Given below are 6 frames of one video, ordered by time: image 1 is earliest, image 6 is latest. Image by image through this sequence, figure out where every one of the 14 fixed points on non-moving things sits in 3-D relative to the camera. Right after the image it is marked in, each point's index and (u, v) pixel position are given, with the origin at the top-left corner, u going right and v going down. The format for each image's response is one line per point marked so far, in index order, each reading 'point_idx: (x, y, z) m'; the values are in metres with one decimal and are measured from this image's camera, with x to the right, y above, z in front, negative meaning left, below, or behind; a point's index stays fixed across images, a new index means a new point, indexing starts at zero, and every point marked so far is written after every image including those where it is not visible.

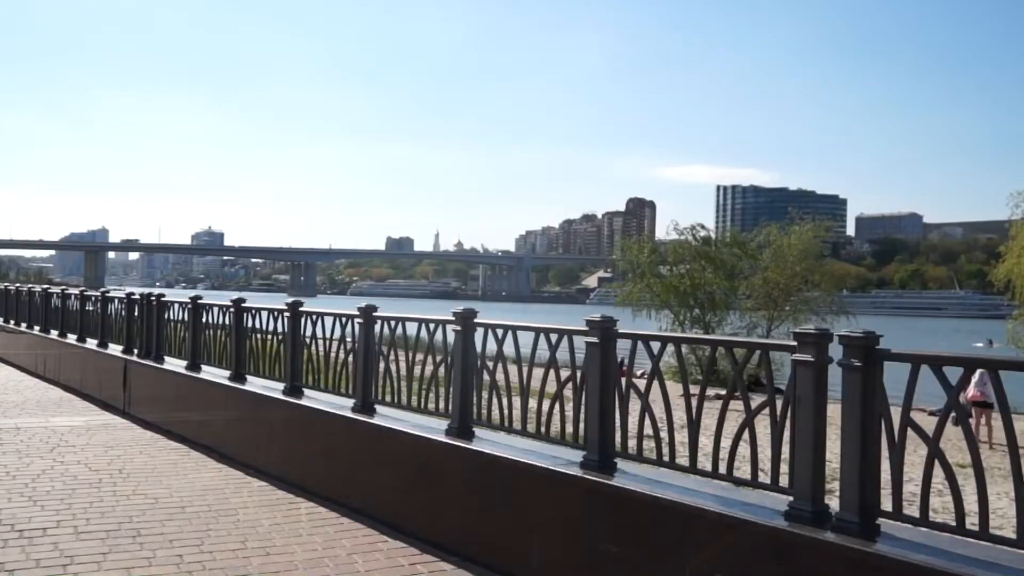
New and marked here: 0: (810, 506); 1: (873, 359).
0: (+1.2, -0.9, +4.1) m
1: (+1.4, -0.3, +4.0) m
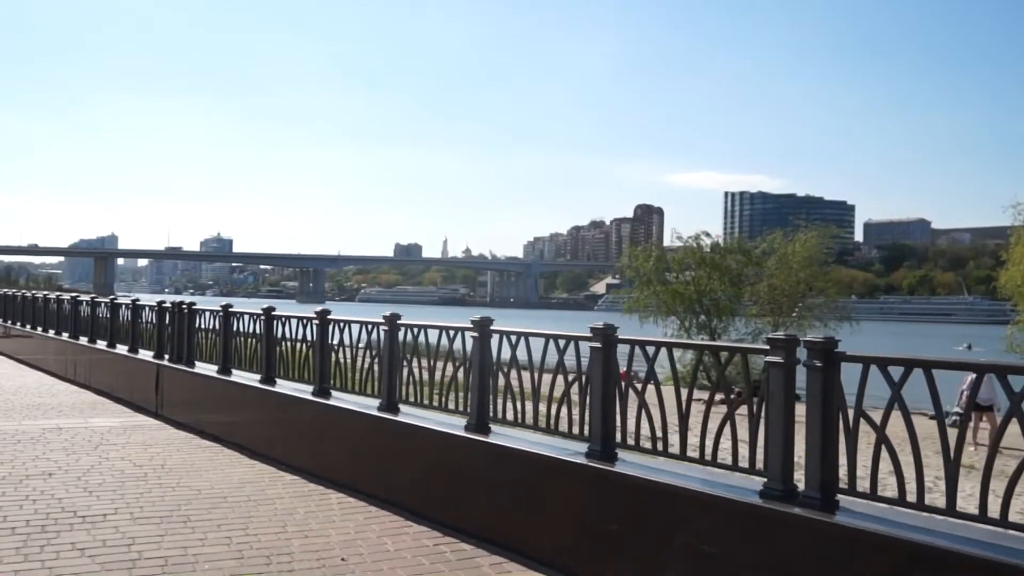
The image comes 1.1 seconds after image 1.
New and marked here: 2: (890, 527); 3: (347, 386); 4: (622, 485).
0: (+1.3, -0.9, +4.9) m
1: (+1.5, -0.3, +4.7) m
2: (+1.7, -1.0, +4.4) m
3: (-1.5, -0.9, +9.2) m
4: (+0.6, -1.1, +5.6) m
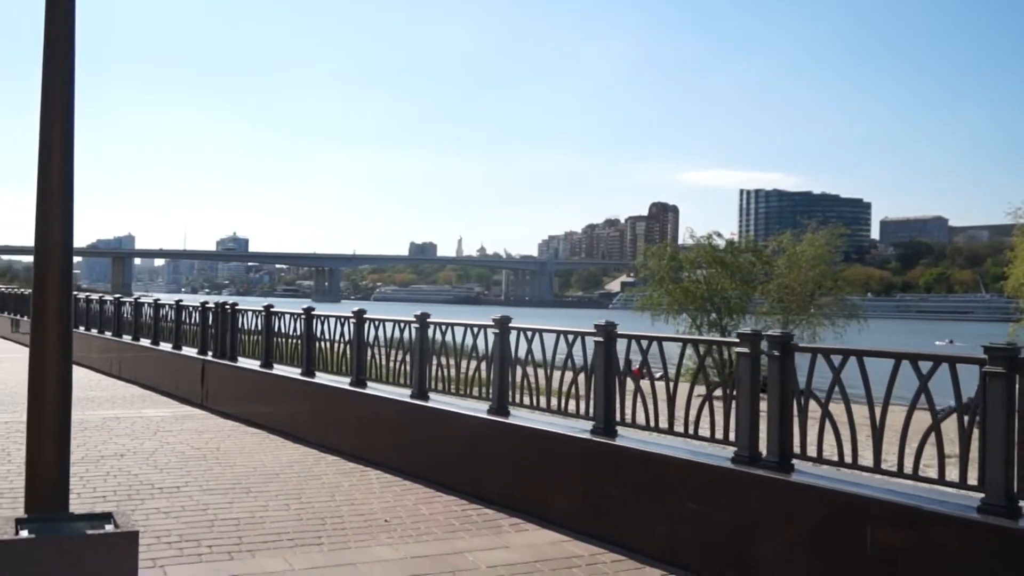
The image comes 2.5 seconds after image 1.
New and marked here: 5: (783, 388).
0: (+1.4, -1.0, +6.0) m
1: (+1.6, -0.4, +5.8) m
2: (+1.7, -1.1, +5.5) m
3: (-1.3, -0.9, +10.3) m
4: (+0.7, -1.1, +6.7) m
5: (+1.6, -0.6, +5.8) m
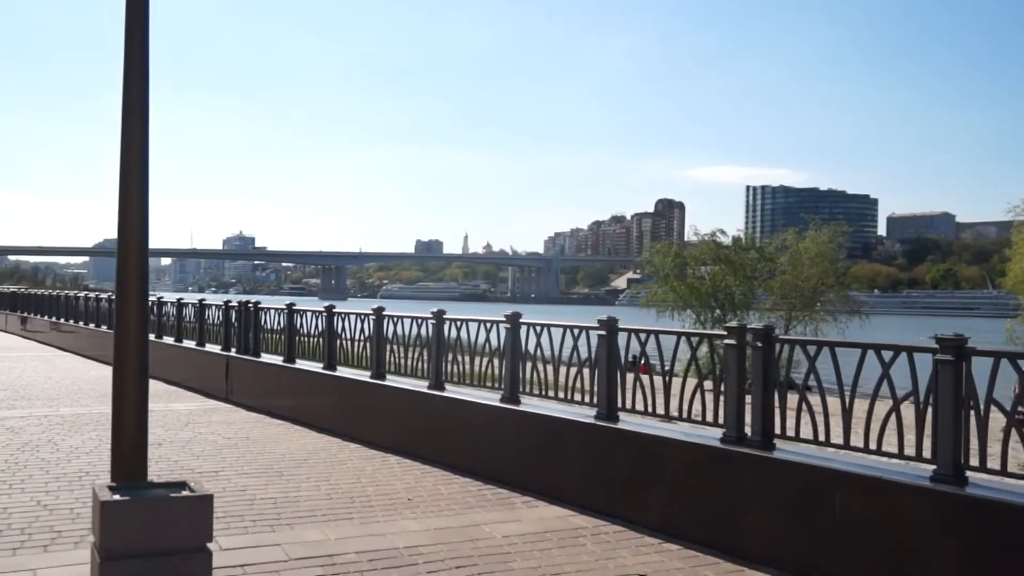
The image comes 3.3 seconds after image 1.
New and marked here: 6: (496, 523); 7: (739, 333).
0: (+1.5, -1.0, +6.7) m
1: (+1.7, -0.3, +6.5) m
2: (+1.8, -1.0, +6.2) m
3: (-1.2, -0.9, +11.0) m
4: (+0.8, -1.1, +7.5) m
5: (+1.6, -0.6, +6.5) m
6: (-0.1, -1.7, +7.2) m
7: (+1.5, -0.3, +6.7) m
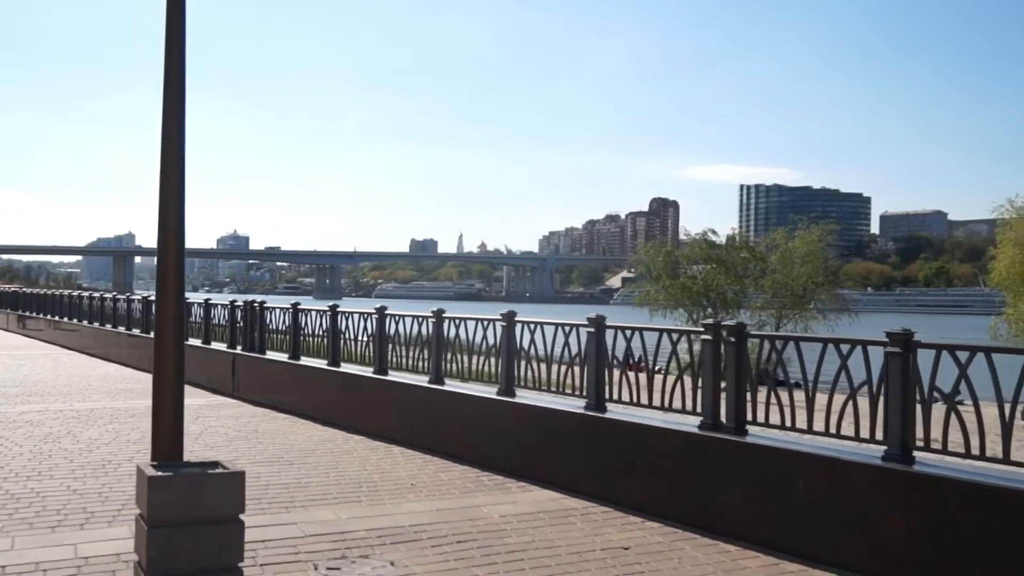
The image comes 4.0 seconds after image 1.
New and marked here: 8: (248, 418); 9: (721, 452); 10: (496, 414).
0: (+1.4, -1.0, +7.3) m
1: (+1.6, -0.3, +7.1) m
2: (+1.8, -1.0, +6.9) m
3: (-1.3, -0.9, +11.7) m
4: (+0.8, -1.1, +8.1) m
5: (+1.6, -0.6, +7.2) m
6: (-0.1, -1.7, +7.9) m
7: (+1.5, -0.3, +7.3) m
8: (-3.5, -1.7, +13.2) m
9: (+1.5, -1.2, +7.1) m
10: (-0.2, -1.2, +9.5) m
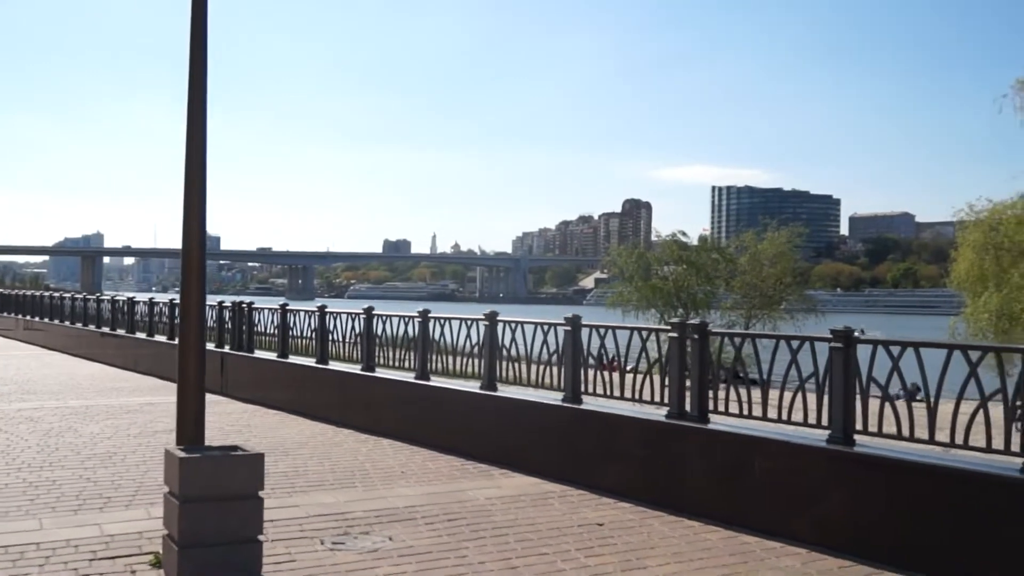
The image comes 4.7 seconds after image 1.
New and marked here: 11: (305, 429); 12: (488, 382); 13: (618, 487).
0: (+1.3, -1.0, +8.1) m
1: (+1.5, -0.4, +7.9) m
2: (+1.7, -1.1, +7.6) m
3: (-1.5, -0.9, +12.3) m
4: (+0.6, -1.1, +8.8) m
5: (+1.5, -0.6, +7.9) m
6: (-0.3, -1.7, +8.6) m
7: (+1.3, -0.3, +8.1) m
8: (-3.7, -1.7, +13.8) m
9: (+1.3, -1.2, +7.8) m
10: (-0.3, -1.2, +10.2) m
11: (-2.5, -1.7, +12.4) m
12: (-0.2, -1.0, +10.3) m
13: (+0.9, -1.7, +8.5) m
